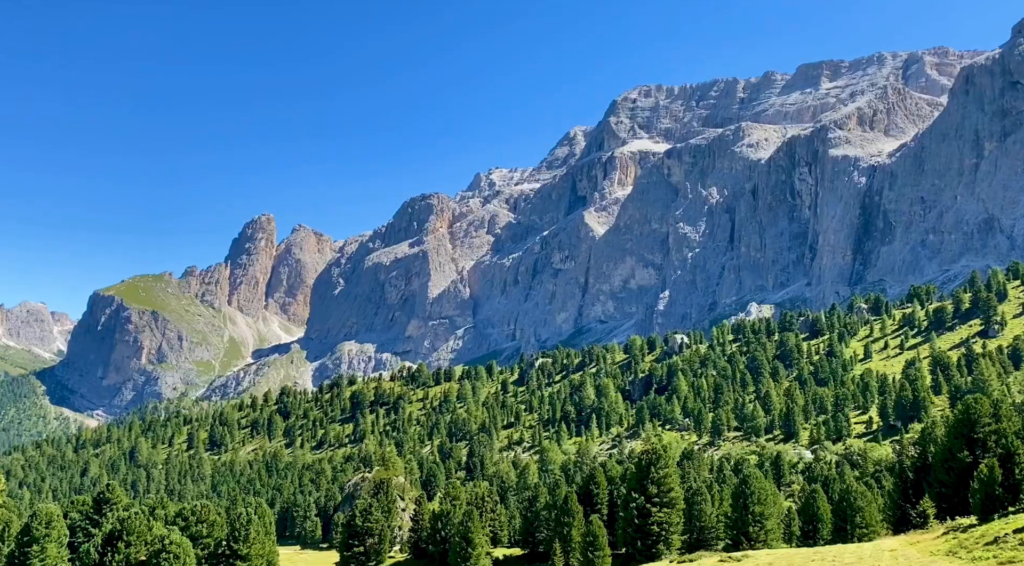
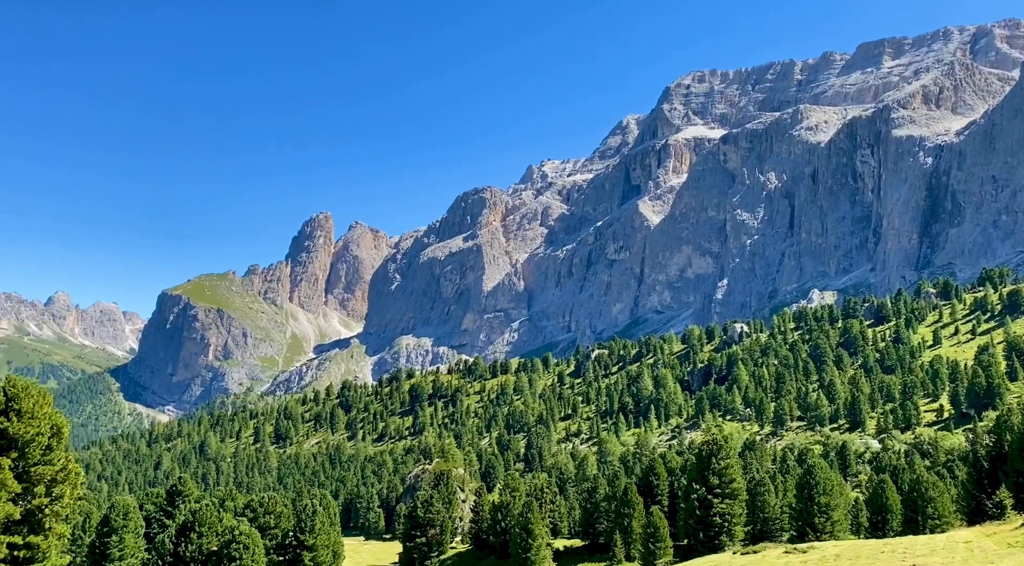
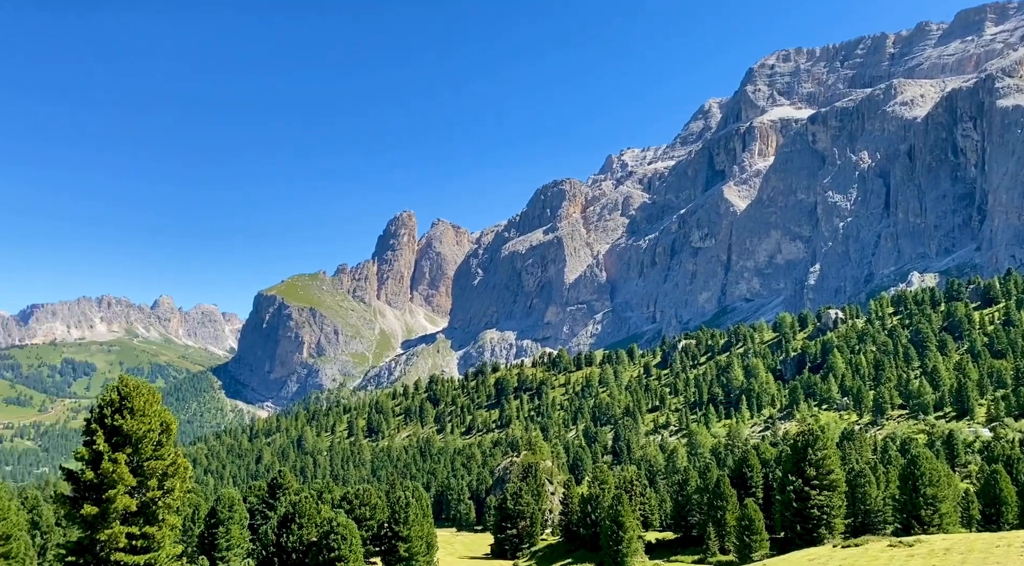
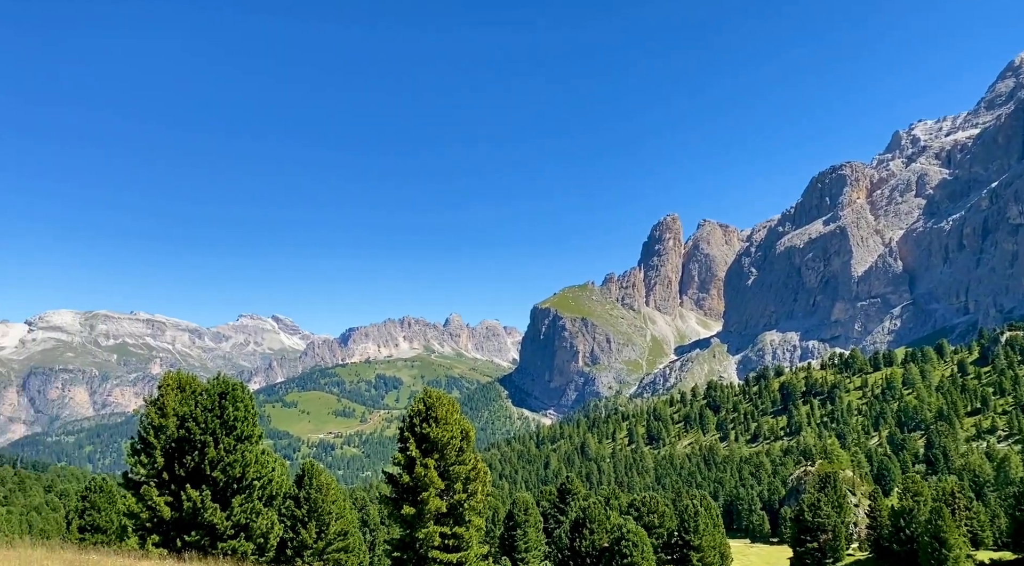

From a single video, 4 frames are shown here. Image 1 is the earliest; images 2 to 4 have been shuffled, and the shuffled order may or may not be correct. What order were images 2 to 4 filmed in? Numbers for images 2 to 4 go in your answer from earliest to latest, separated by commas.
2, 3, 4
